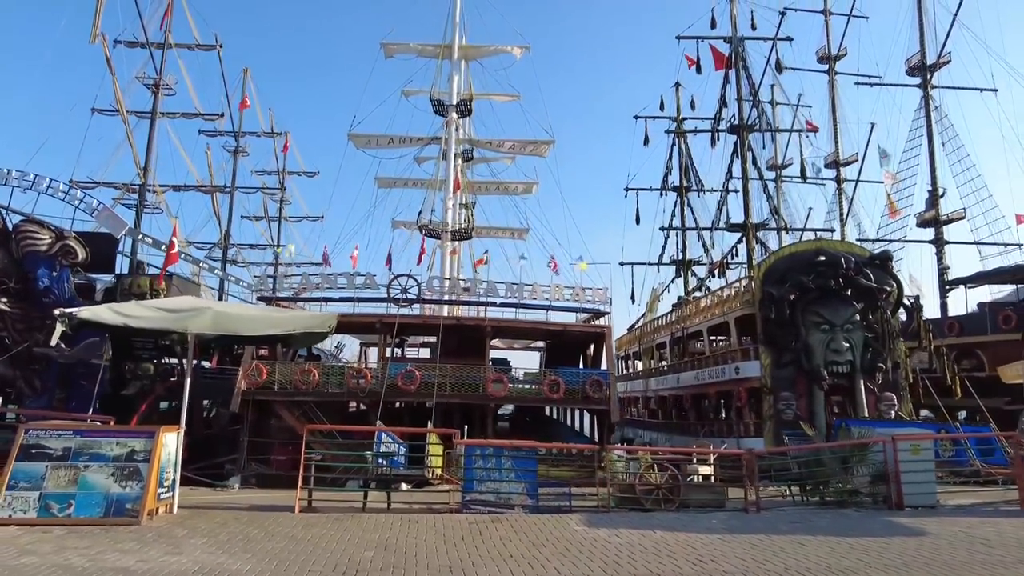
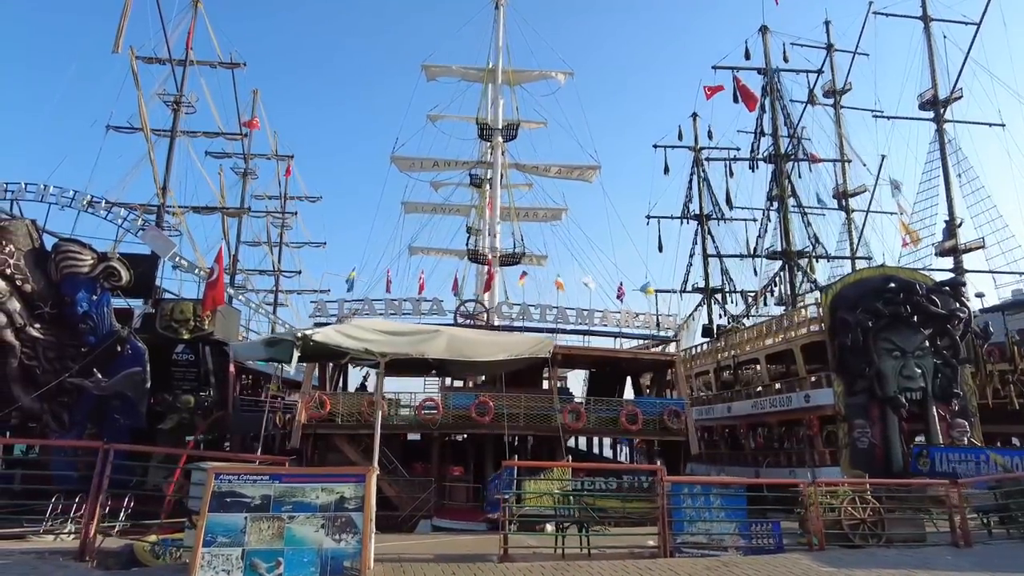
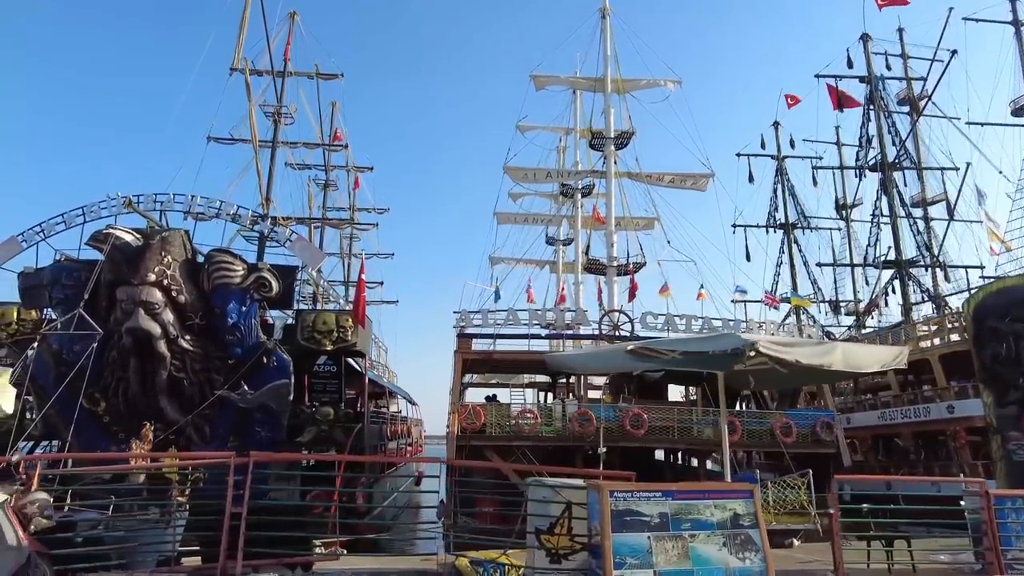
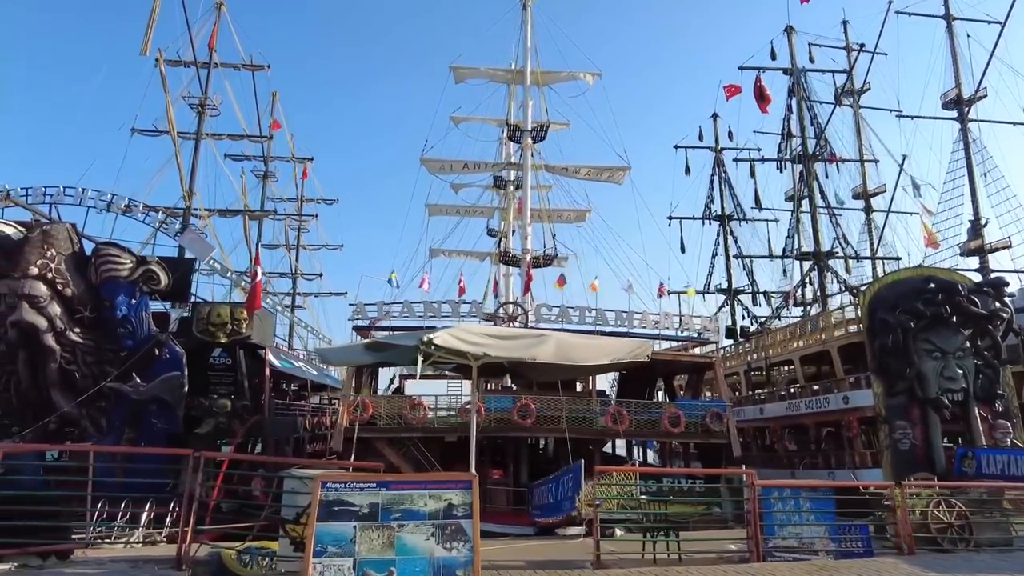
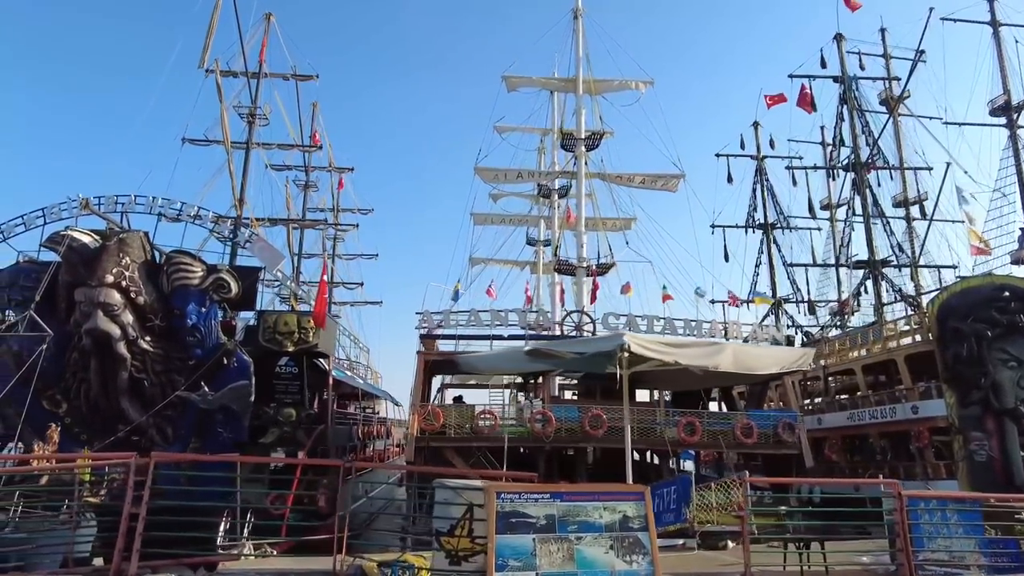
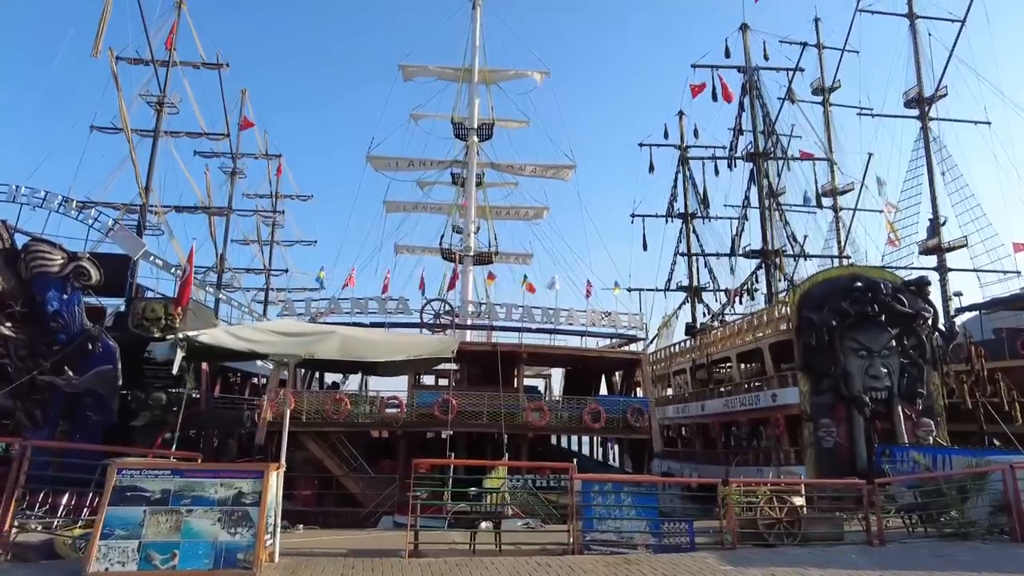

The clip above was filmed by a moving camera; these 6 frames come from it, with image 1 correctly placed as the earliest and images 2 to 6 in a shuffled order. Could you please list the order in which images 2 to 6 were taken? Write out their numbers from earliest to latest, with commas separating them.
6, 2, 4, 5, 3
